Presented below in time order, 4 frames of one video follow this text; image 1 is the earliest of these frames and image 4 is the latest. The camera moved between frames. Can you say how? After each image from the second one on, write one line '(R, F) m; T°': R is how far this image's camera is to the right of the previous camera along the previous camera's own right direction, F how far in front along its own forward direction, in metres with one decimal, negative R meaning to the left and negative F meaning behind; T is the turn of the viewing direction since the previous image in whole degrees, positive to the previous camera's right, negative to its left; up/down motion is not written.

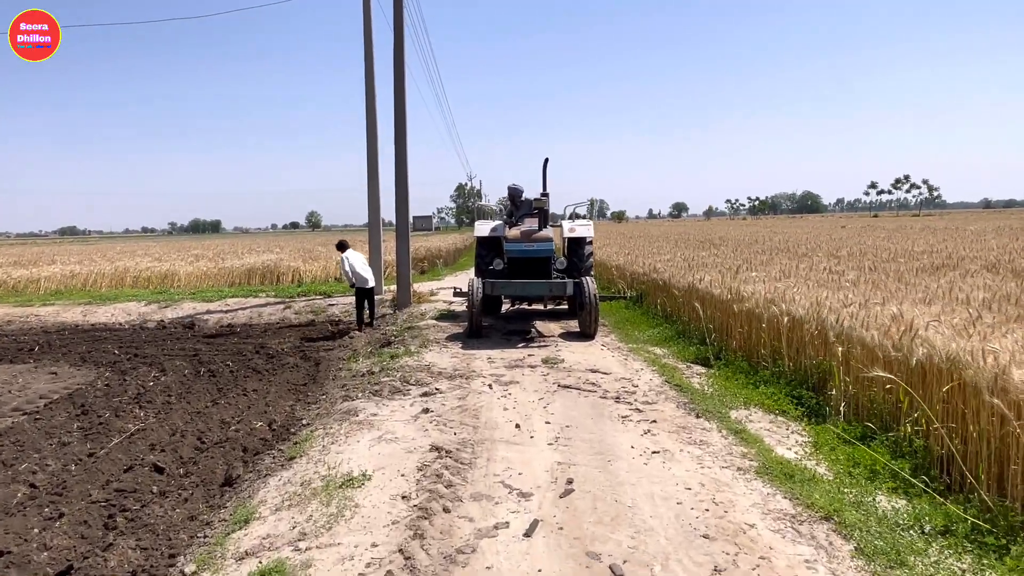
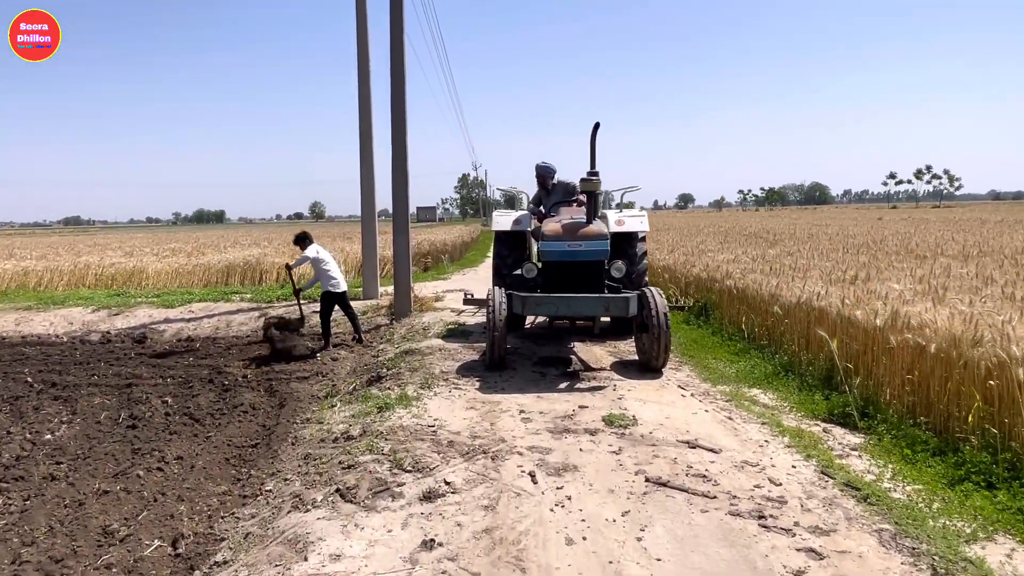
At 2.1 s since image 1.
(-0.3, +2.5) m; 0°
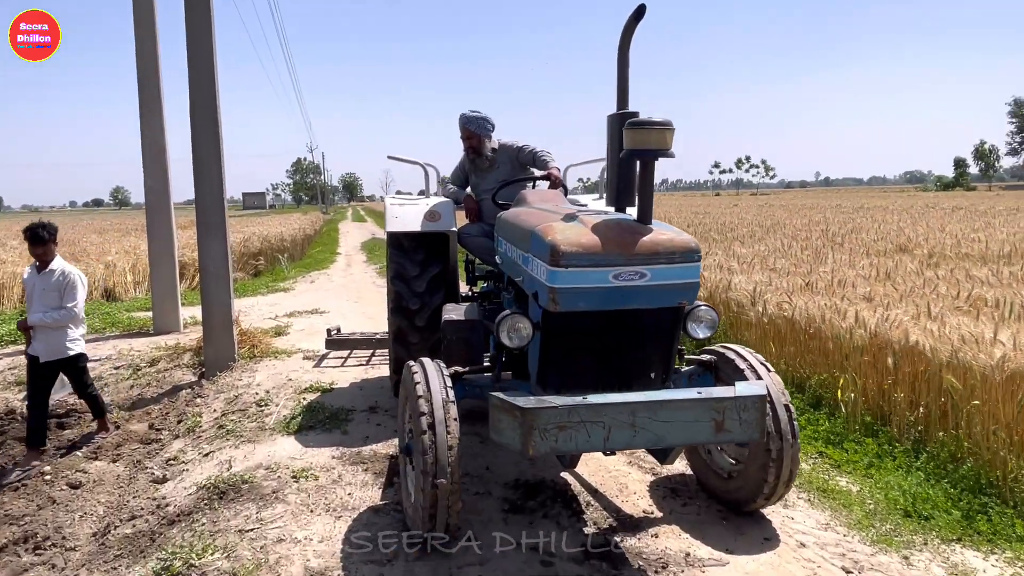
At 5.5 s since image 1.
(-0.5, +3.6) m; +14°
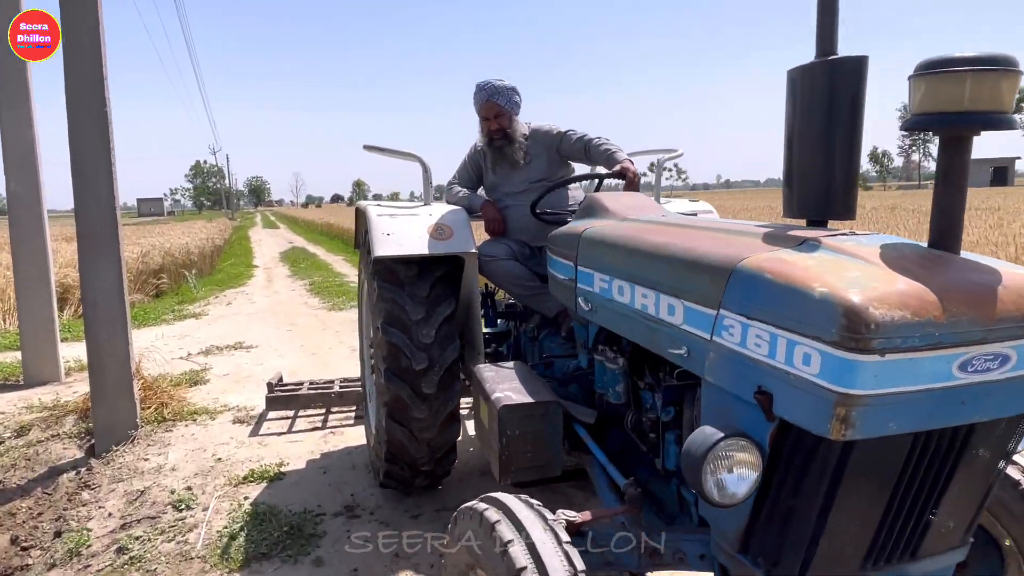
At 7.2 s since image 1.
(-0.6, +1.4) m; +7°
